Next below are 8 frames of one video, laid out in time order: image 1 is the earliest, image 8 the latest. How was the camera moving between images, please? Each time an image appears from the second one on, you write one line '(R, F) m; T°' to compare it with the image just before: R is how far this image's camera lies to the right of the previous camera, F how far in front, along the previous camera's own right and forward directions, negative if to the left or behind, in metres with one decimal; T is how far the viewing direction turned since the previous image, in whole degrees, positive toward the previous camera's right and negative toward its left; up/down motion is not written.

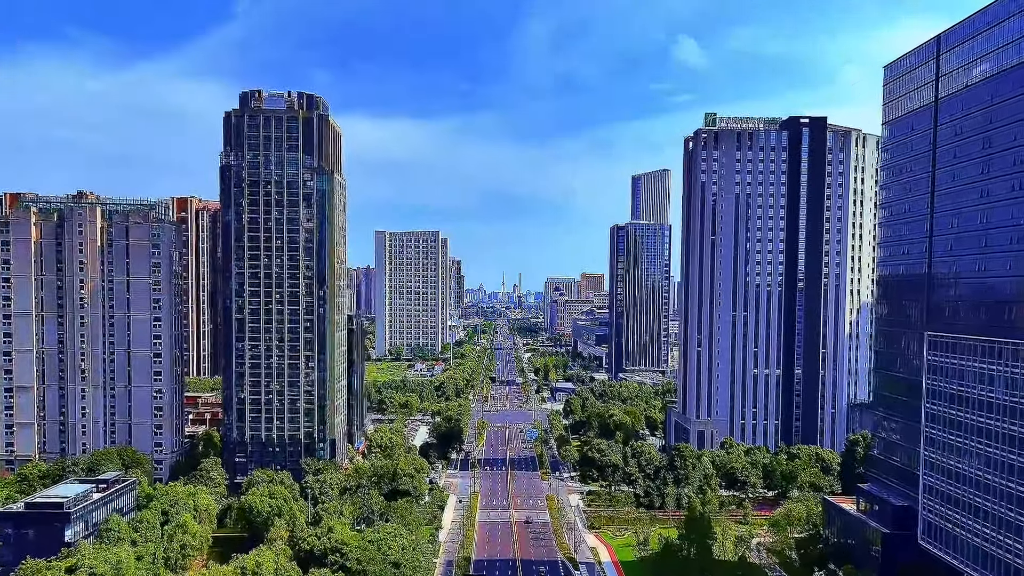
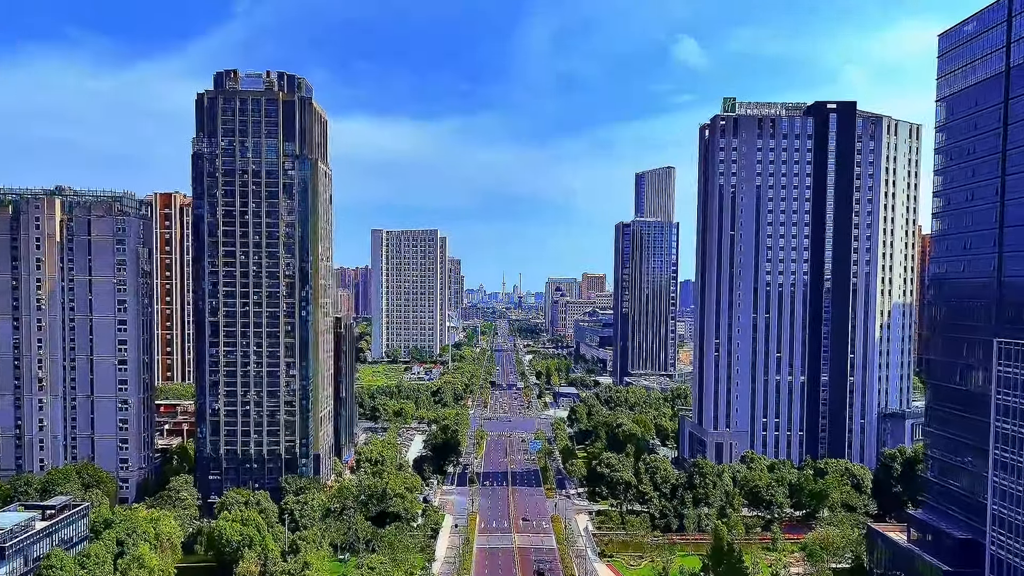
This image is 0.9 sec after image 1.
(-0.3, +8.8) m; 0°
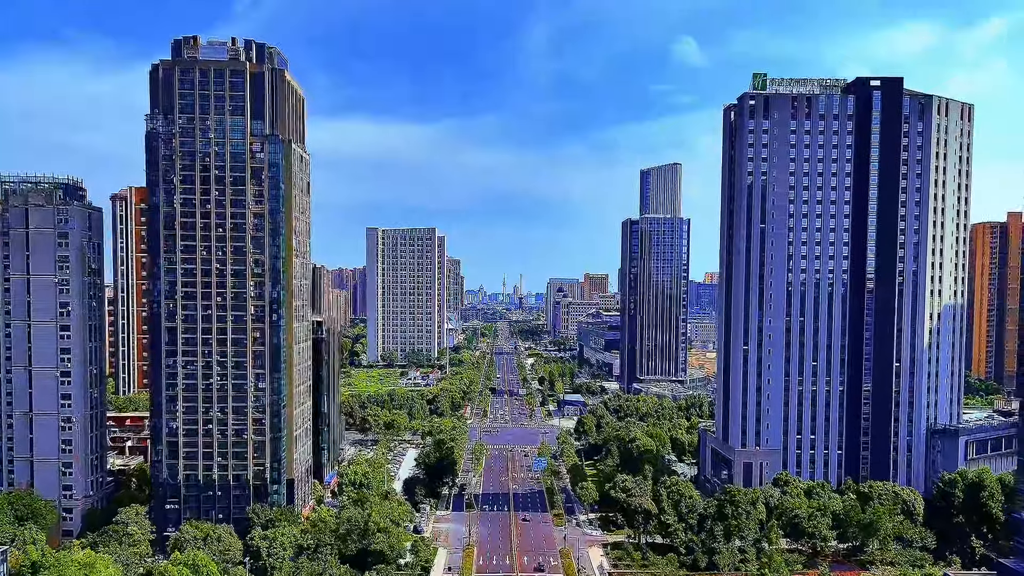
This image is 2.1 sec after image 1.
(-0.3, +11.4) m; 0°
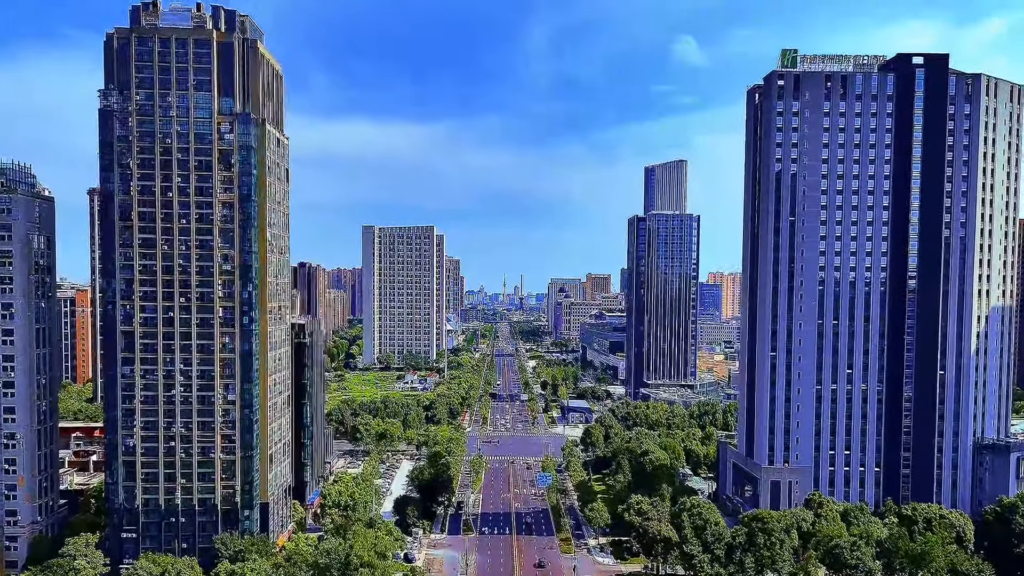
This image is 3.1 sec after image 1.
(-0.3, +8.8) m; 0°
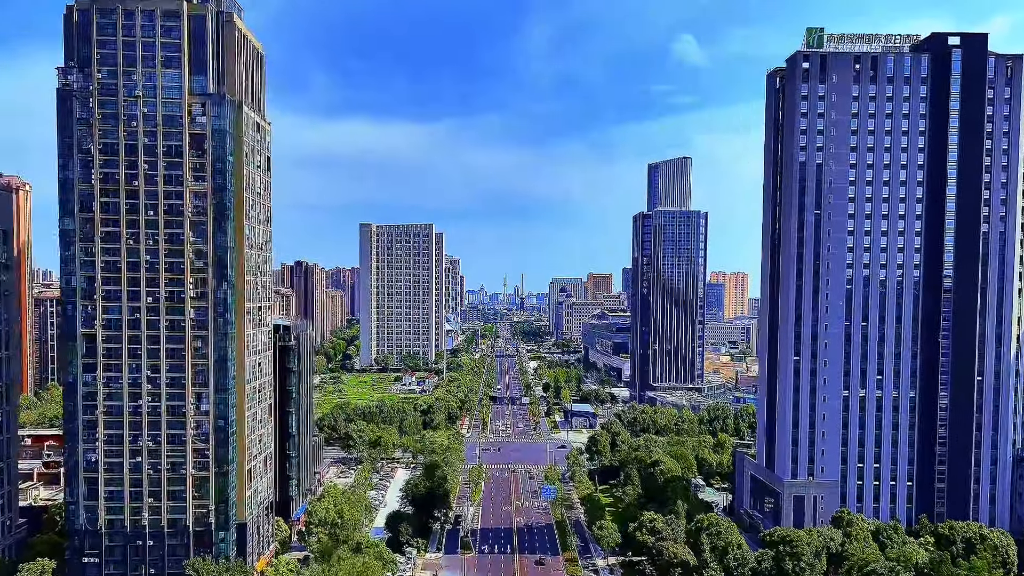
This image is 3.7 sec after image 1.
(-0.2, +6.3) m; 0°
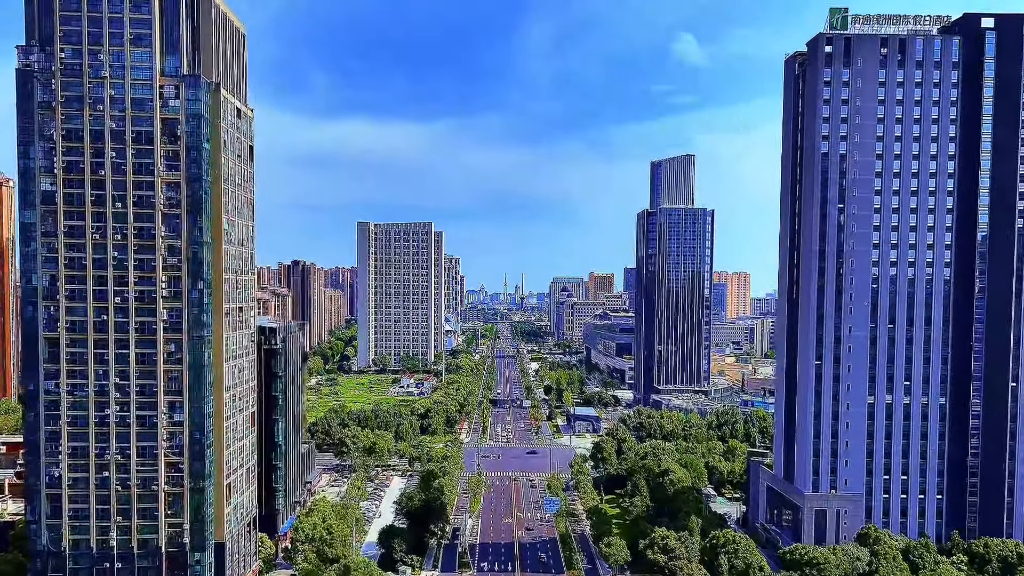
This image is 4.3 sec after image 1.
(-0.1, +5.0) m; 0°
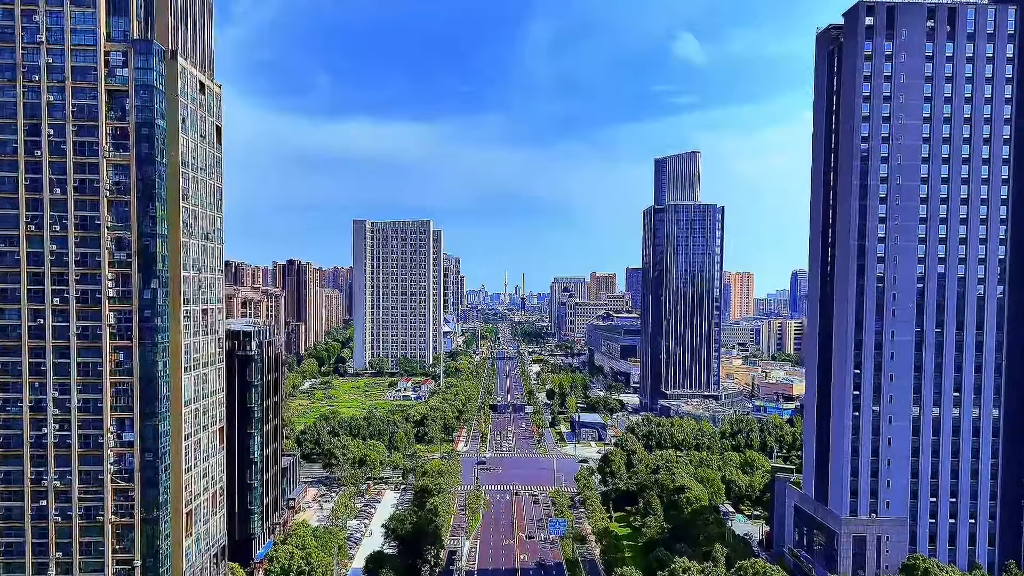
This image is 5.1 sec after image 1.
(-0.1, +7.5) m; 0°
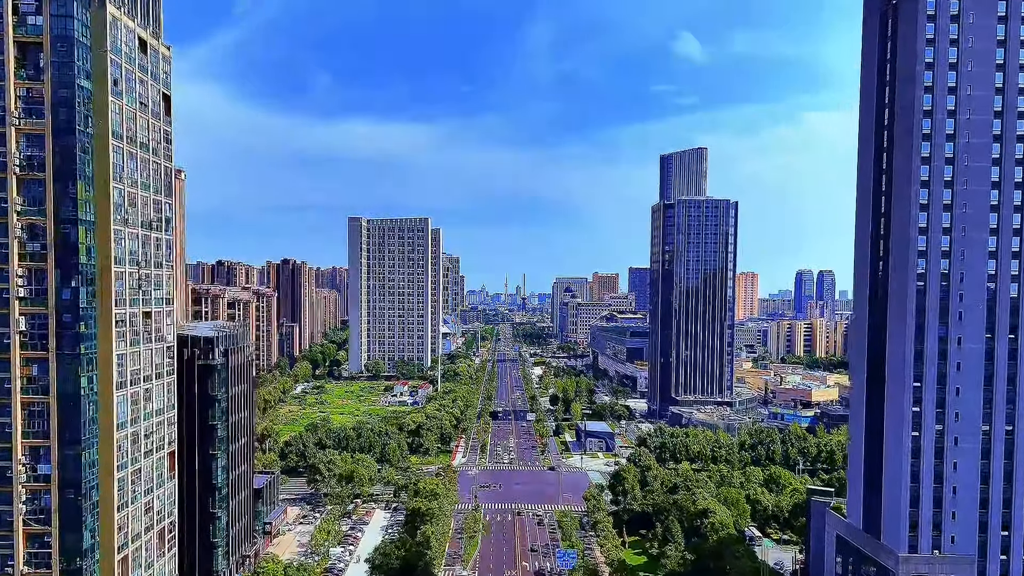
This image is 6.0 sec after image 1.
(-0.2, +8.8) m; 0°
